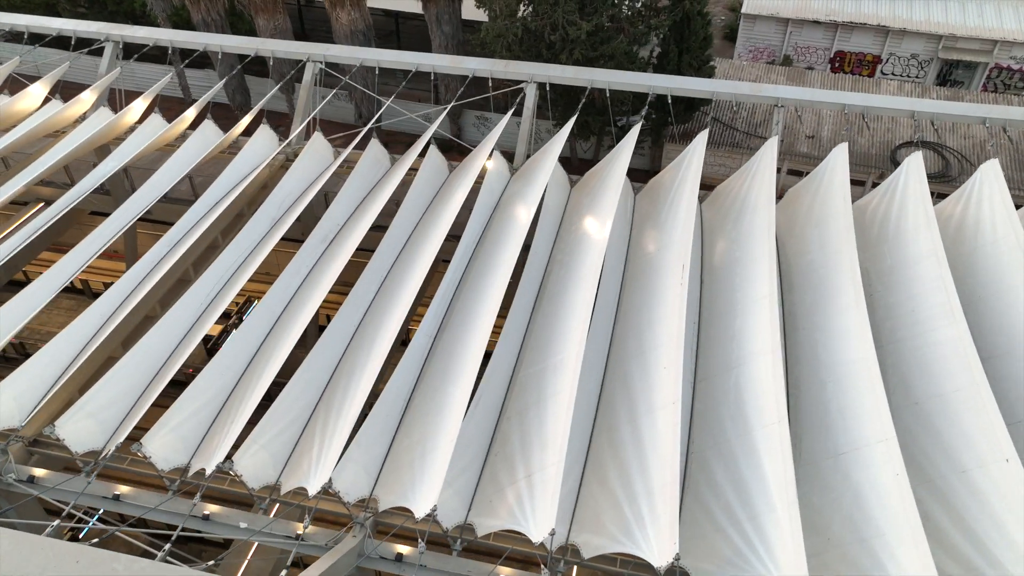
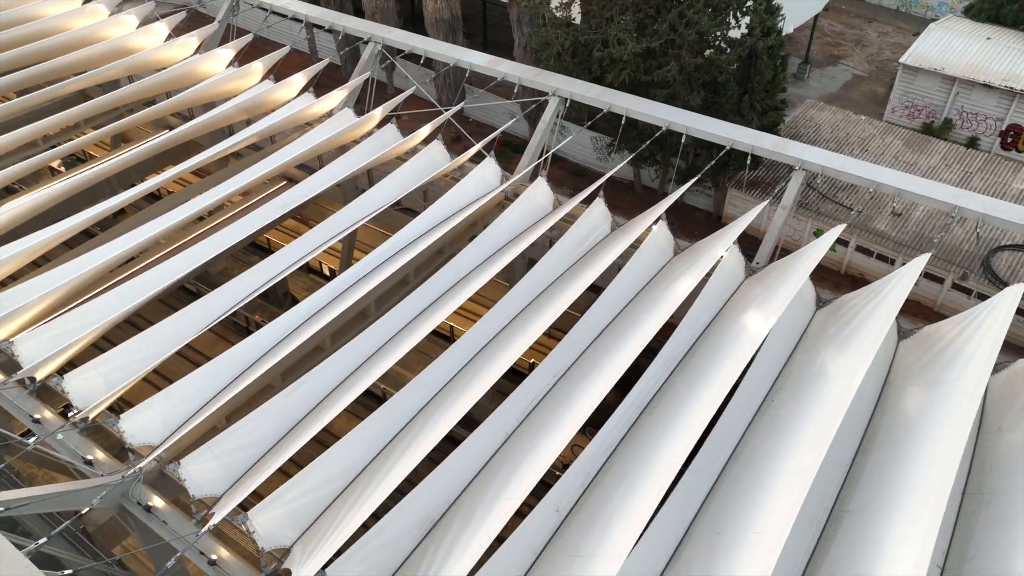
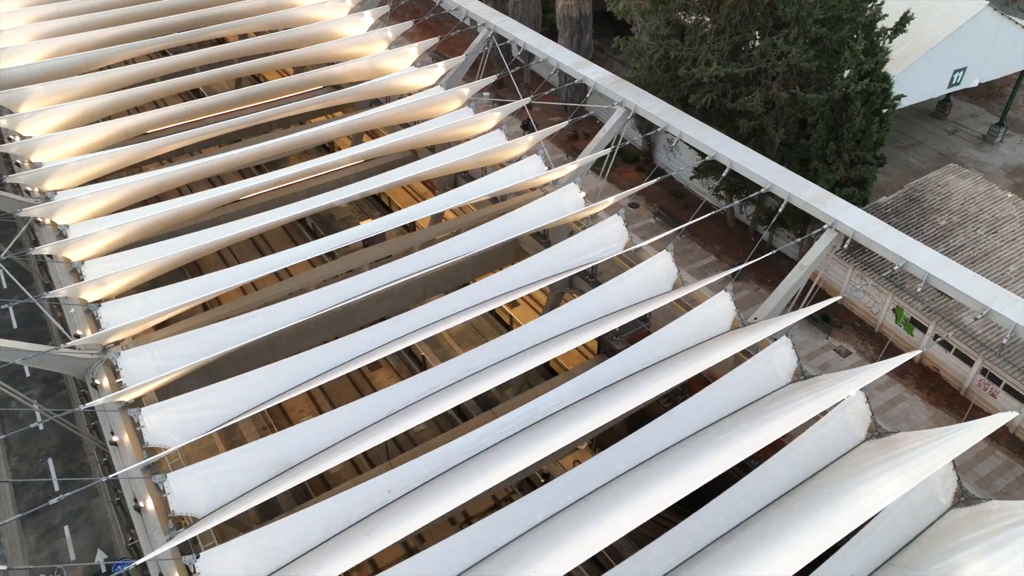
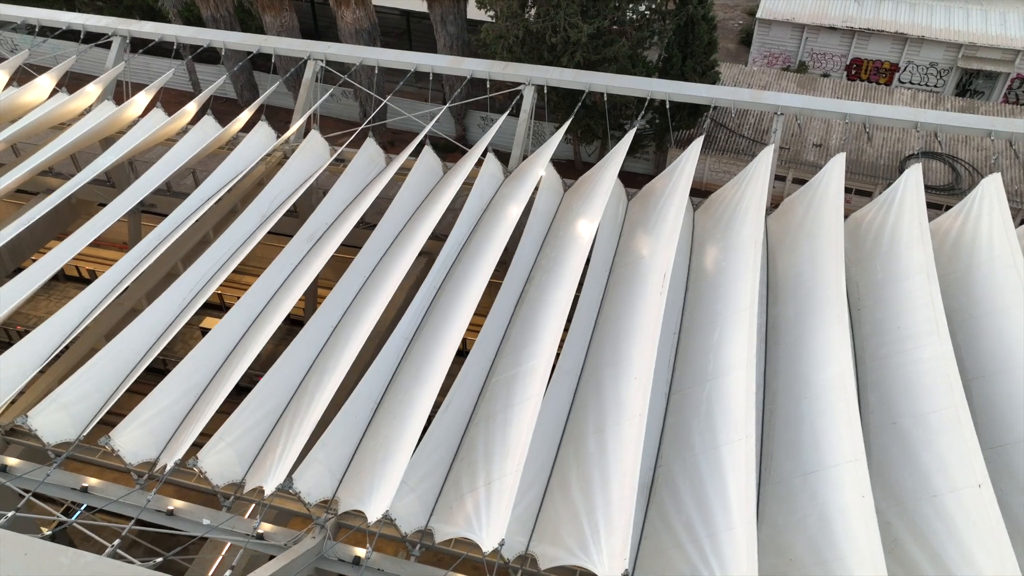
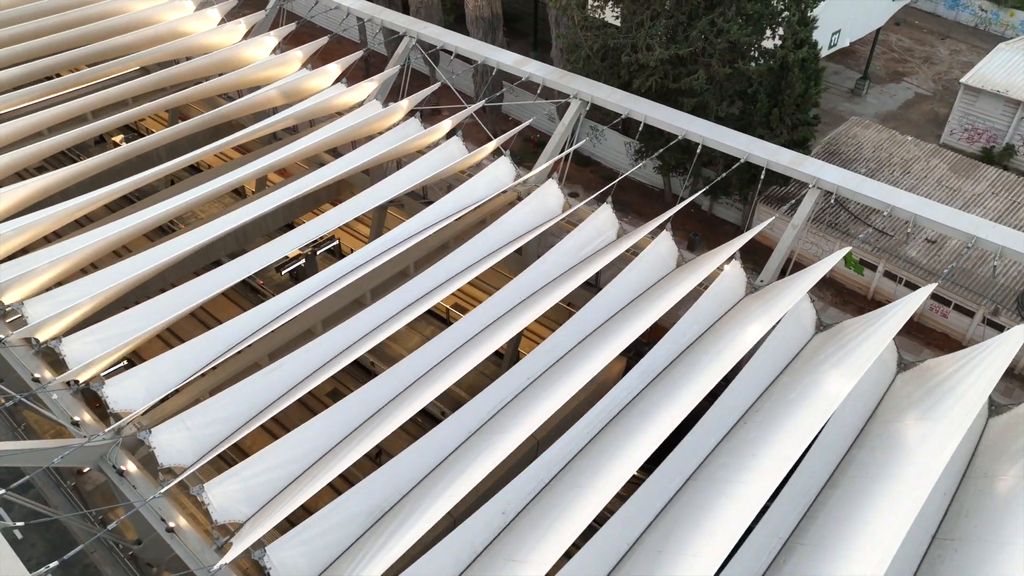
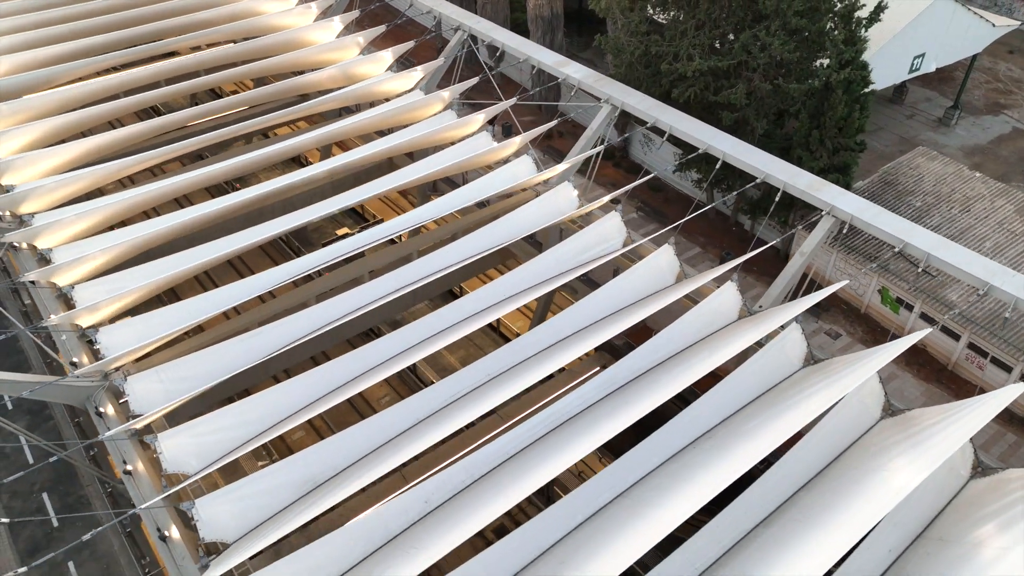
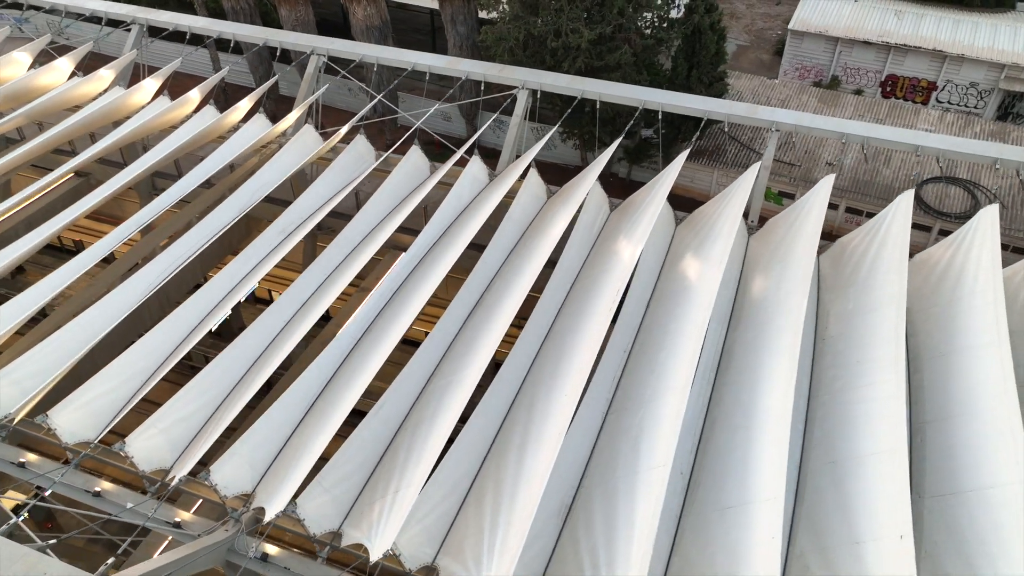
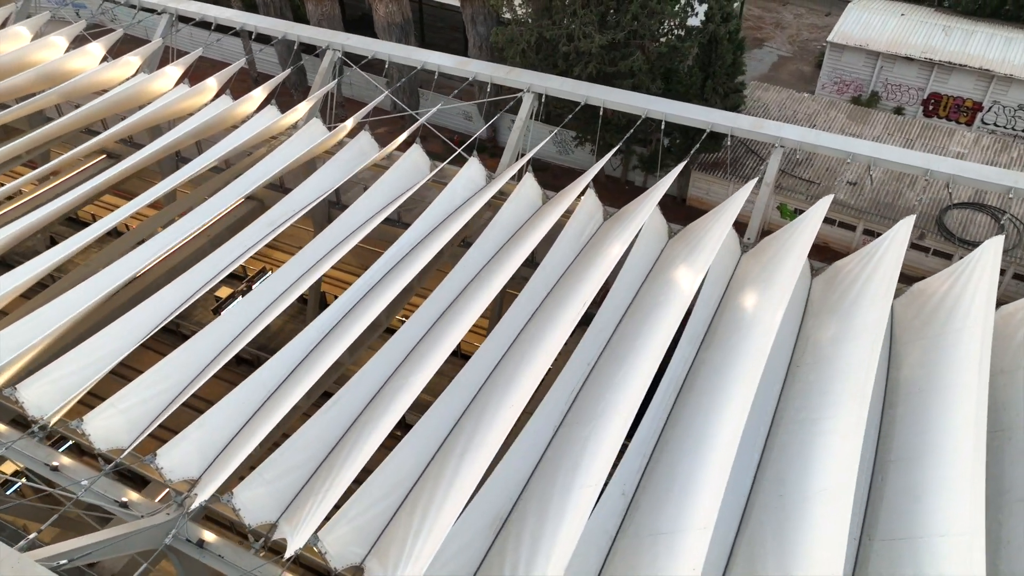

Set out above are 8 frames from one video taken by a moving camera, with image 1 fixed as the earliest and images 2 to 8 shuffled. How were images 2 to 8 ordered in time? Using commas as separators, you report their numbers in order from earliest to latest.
4, 7, 8, 2, 5, 6, 3
